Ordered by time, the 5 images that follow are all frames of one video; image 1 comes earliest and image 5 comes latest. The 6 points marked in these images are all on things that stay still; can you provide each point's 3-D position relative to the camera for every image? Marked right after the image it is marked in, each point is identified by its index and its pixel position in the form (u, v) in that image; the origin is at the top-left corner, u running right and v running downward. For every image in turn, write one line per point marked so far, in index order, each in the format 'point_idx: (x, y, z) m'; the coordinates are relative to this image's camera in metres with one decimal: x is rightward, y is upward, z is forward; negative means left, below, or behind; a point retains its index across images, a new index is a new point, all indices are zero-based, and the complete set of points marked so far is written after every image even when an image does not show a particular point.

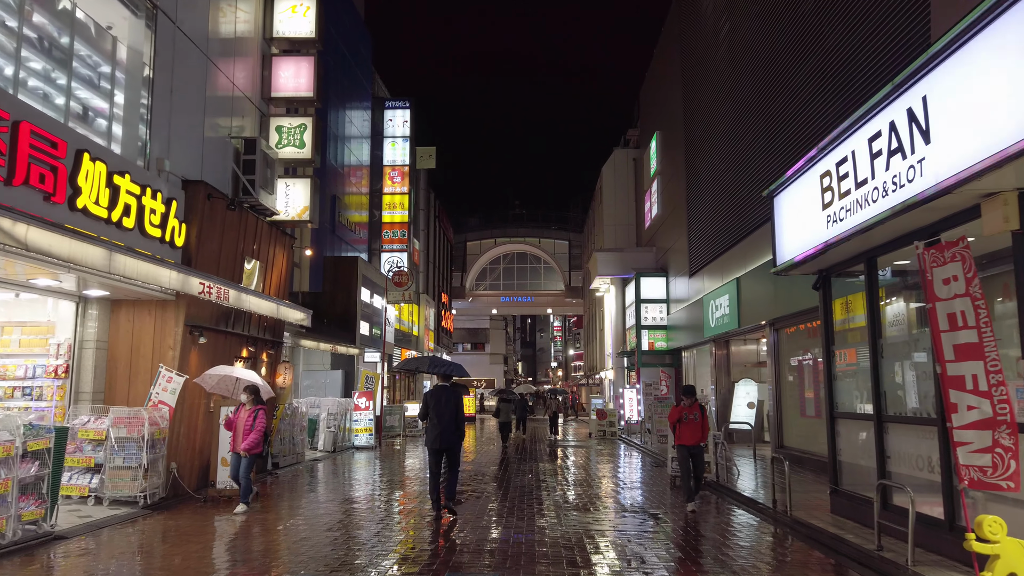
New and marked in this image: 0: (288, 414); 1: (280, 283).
0: (-4.3, -2.4, +14.4) m
1: (-4.1, +0.1, +13.4) m
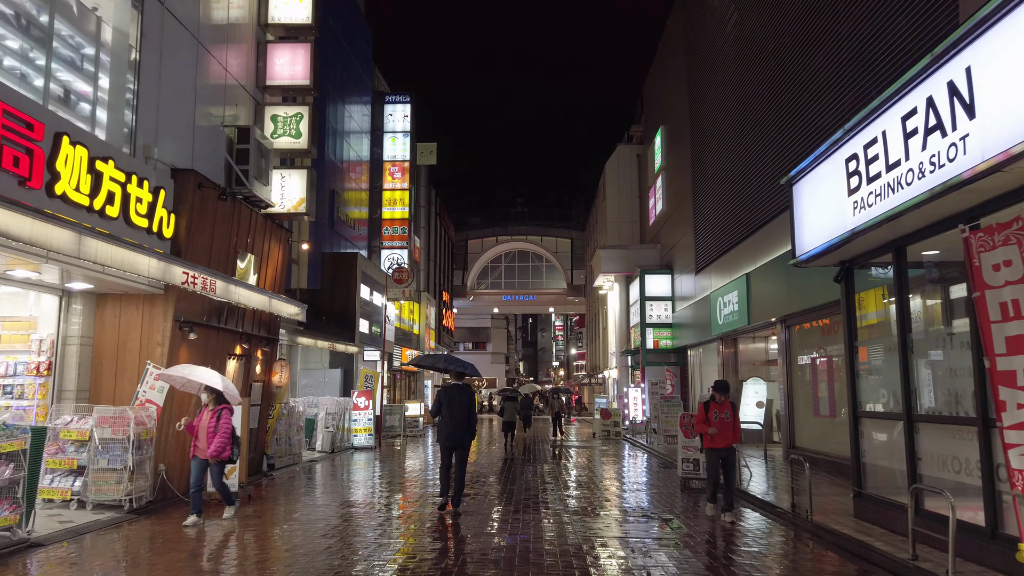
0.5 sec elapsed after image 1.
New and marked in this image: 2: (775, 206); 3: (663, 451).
0: (-4.2, -2.3, +14.0) m
1: (-4.0, +0.2, +13.0) m
2: (+5.6, +1.7, +16.0) m
3: (+3.6, -3.9, +18.2) m
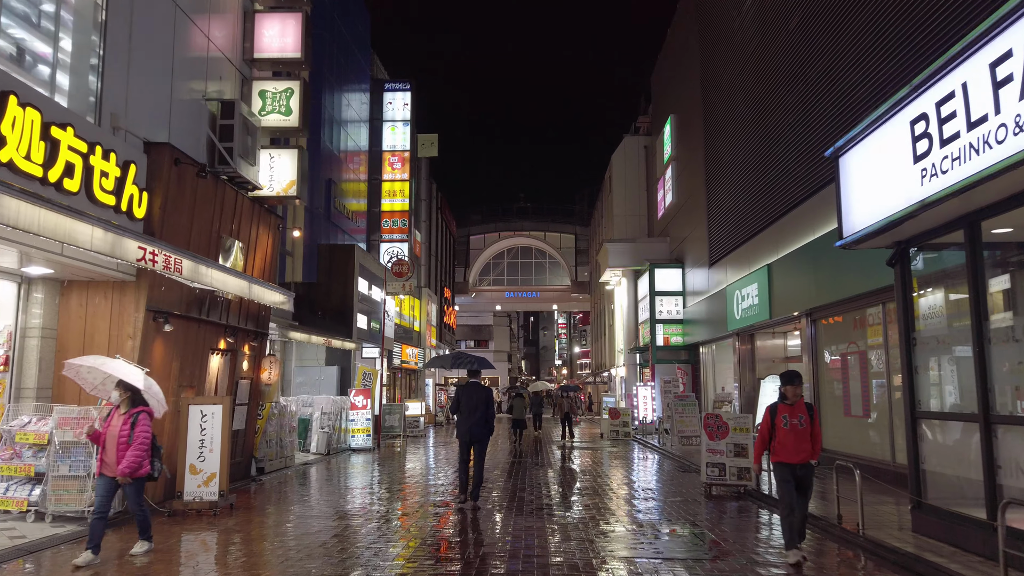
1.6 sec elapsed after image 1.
0: (-4.1, -2.2, +13.0) m
1: (-3.9, +0.3, +12.0) m
2: (+5.7, +1.9, +15.1) m
3: (+3.8, -3.7, +17.2) m
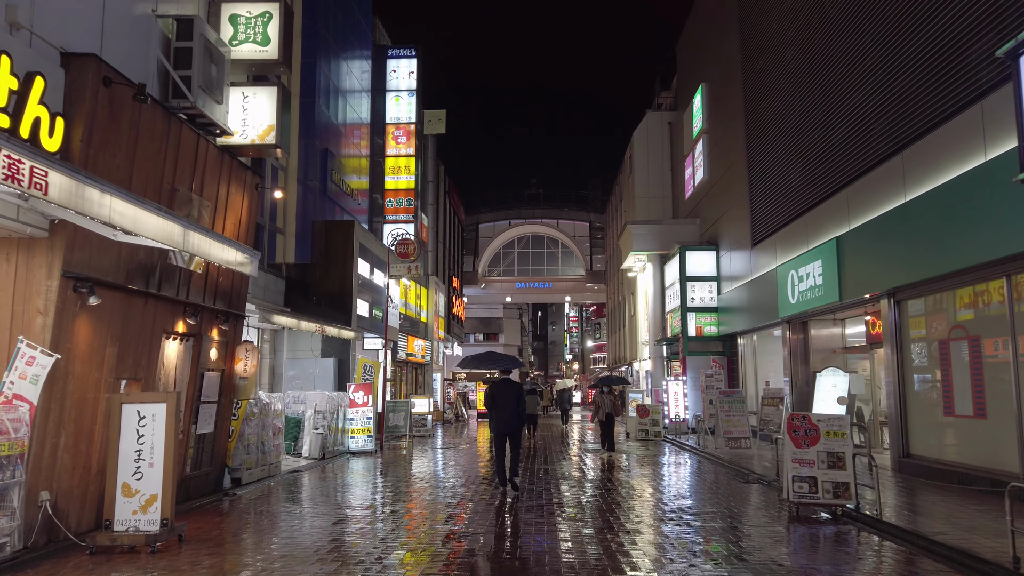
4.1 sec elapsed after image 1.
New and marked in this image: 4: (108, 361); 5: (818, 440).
0: (-3.7, -1.8, +10.9) m
1: (-3.5, +0.7, +9.8) m
2: (+6.1, +2.3, +12.8) m
3: (+4.2, -3.3, +15.0) m
4: (-3.7, -0.7, +7.0) m
5: (+3.4, -1.7, +8.5) m
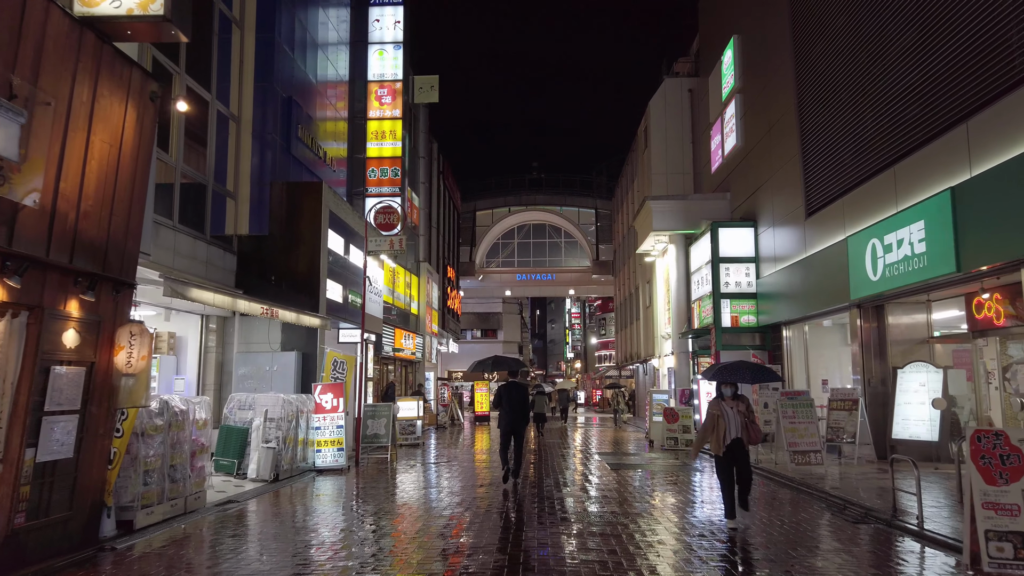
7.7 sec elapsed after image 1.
0: (-3.6, -1.4, +7.6) m
1: (-3.4, +1.1, +6.6) m
2: (+6.2, +2.7, +9.6) m
3: (+4.3, -2.9, +11.8) m
4: (-3.6, -0.3, +3.8) m
5: (+3.6, -1.3, +5.3) m
